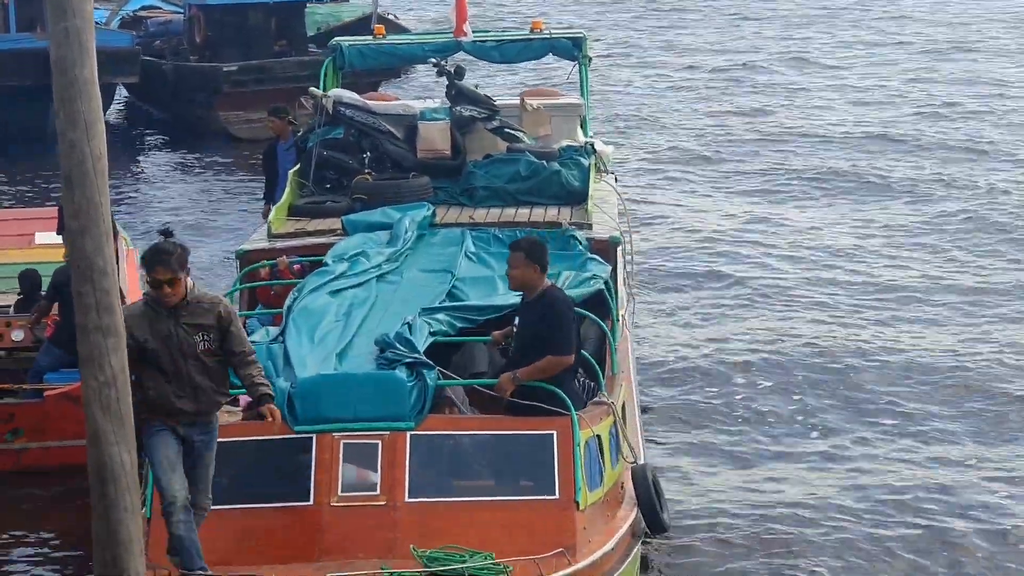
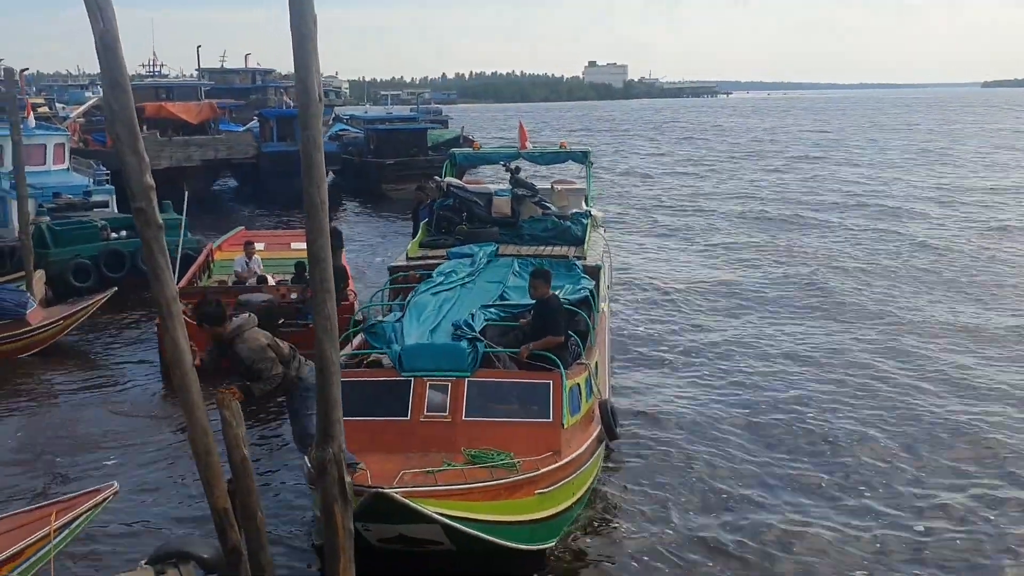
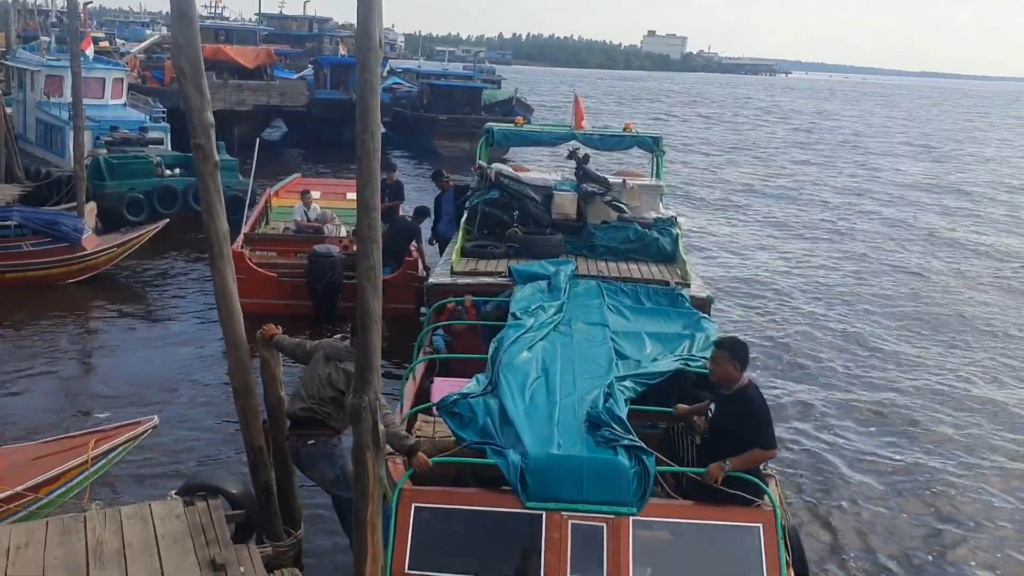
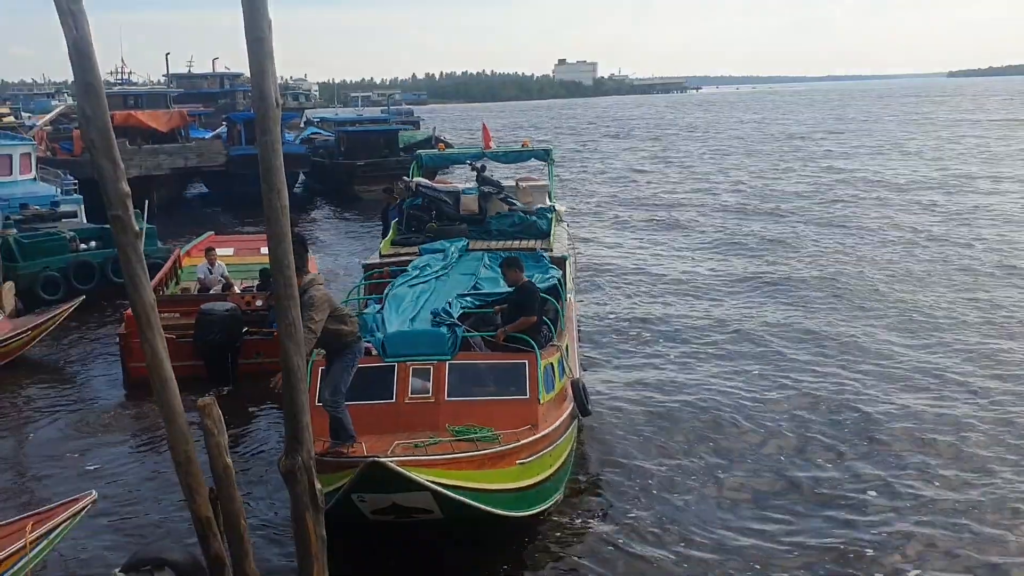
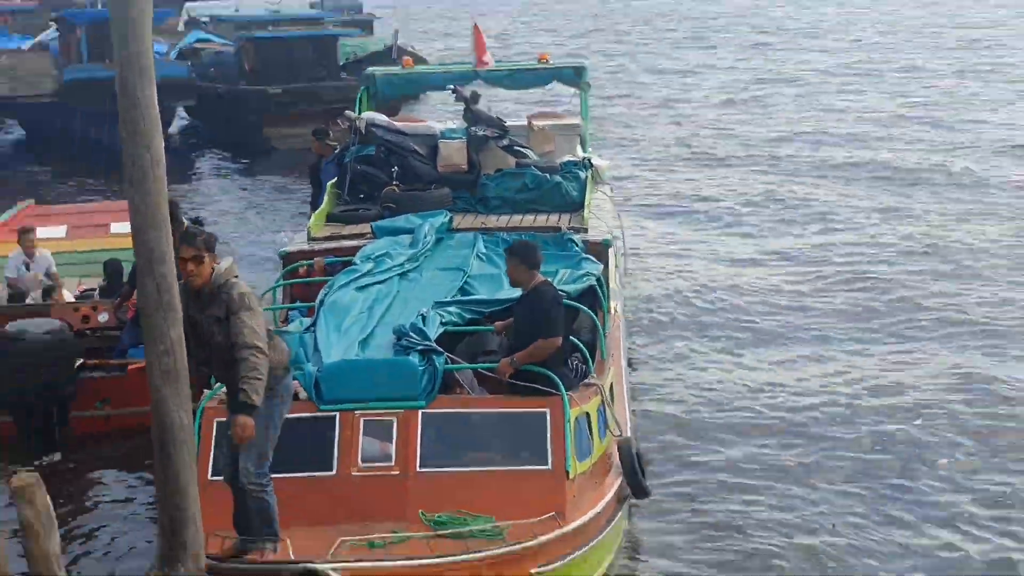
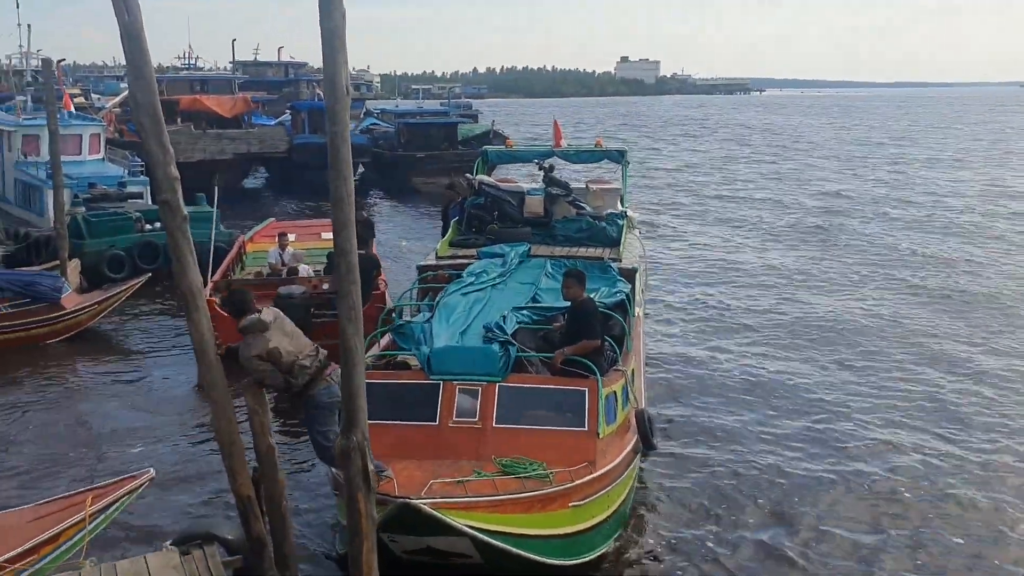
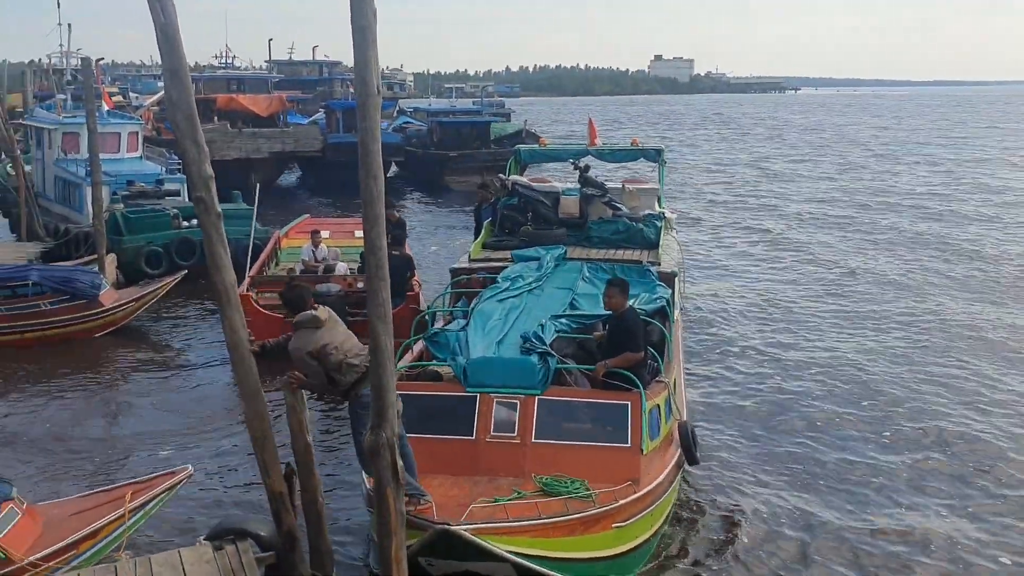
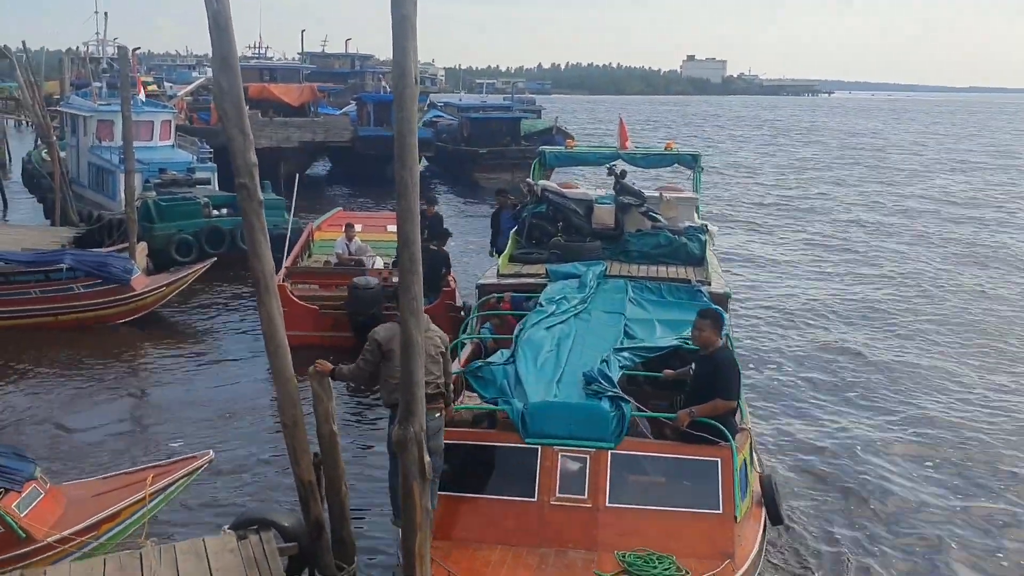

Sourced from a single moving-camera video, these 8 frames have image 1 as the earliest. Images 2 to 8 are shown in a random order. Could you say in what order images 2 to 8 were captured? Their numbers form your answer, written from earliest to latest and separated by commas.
5, 4, 2, 6, 7, 8, 3
